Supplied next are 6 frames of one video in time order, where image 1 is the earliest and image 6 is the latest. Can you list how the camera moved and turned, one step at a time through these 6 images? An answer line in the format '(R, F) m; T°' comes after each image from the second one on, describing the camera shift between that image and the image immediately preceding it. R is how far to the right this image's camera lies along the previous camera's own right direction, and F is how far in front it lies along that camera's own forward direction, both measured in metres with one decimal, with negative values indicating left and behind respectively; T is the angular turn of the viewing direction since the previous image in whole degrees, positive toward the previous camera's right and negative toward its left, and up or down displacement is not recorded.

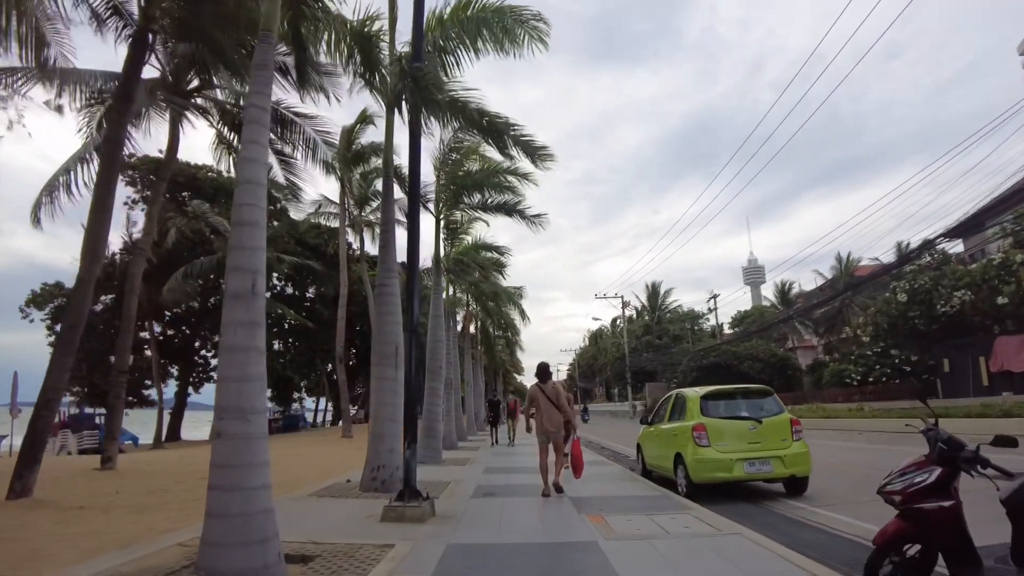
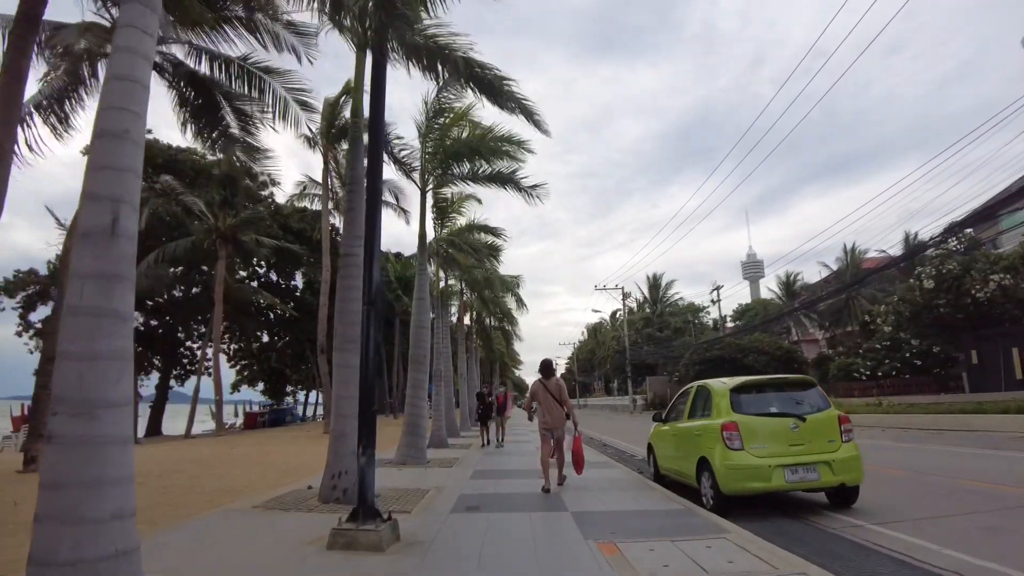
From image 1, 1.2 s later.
(+0.1, +1.6) m; 0°
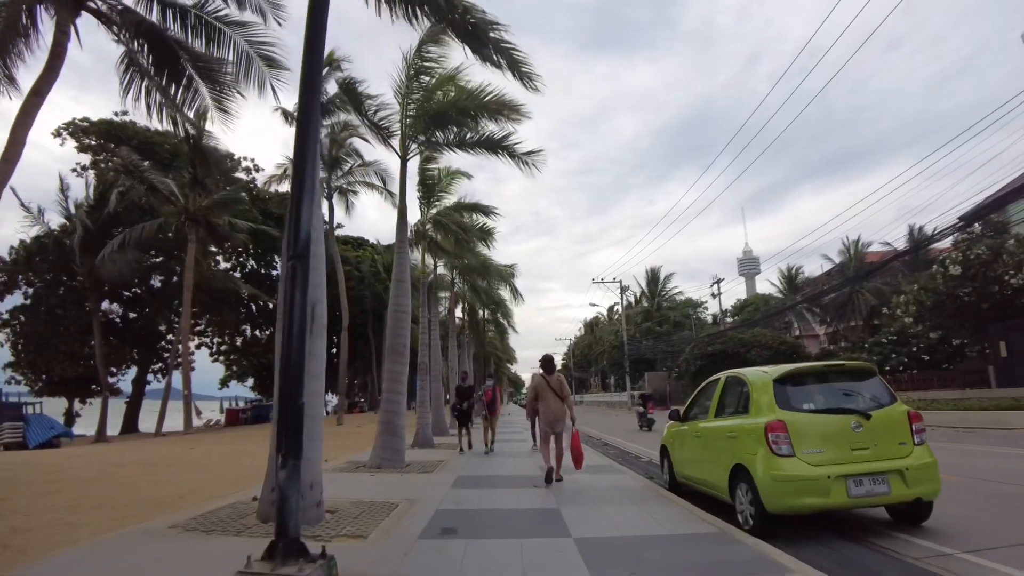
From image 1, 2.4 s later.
(+0.1, +1.6) m; 0°
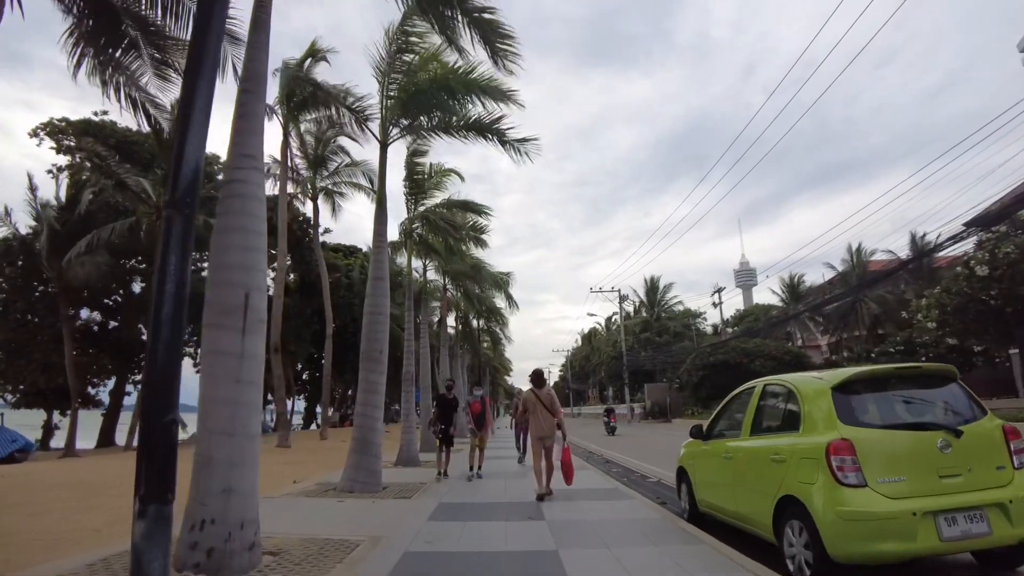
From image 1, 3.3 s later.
(+0.1, +1.3) m; 0°
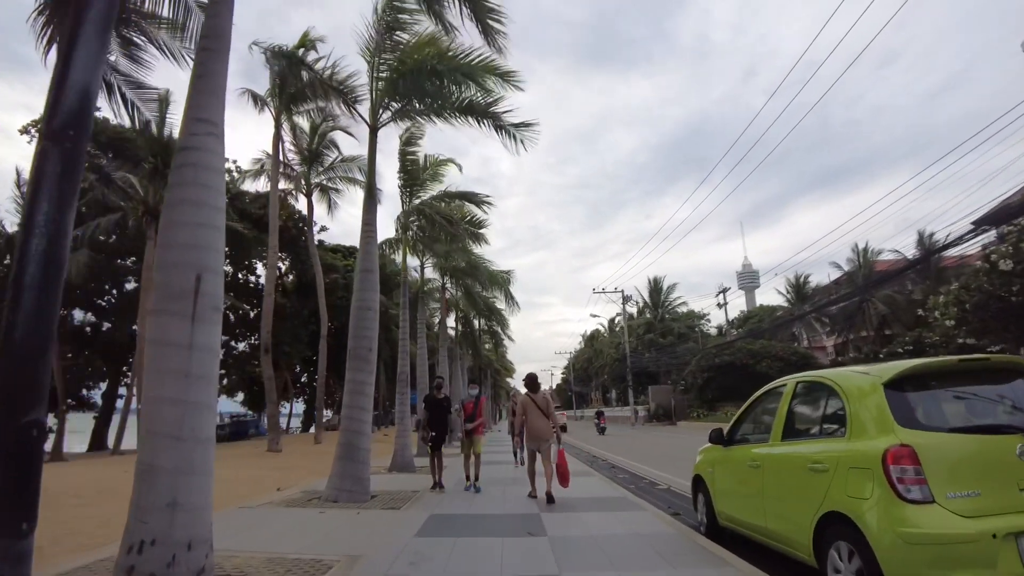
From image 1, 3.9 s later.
(0.0, +0.7) m; 0°
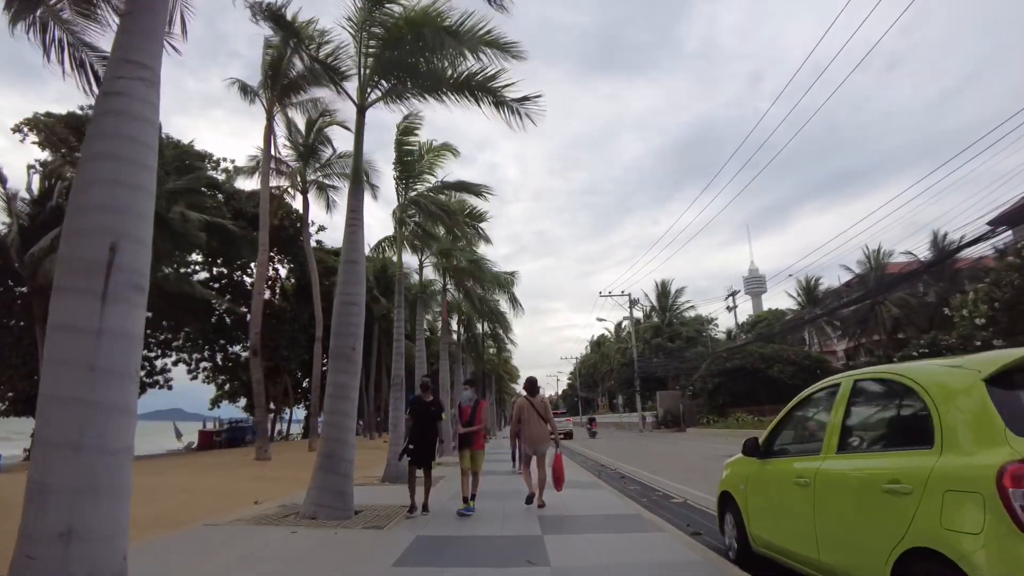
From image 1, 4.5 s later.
(+0.1, +0.9) m; 0°
